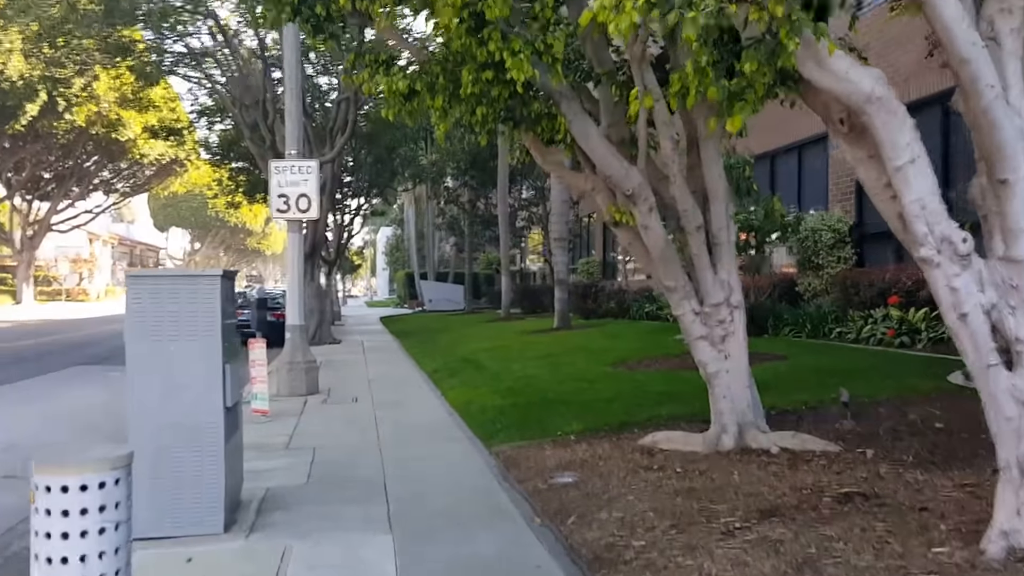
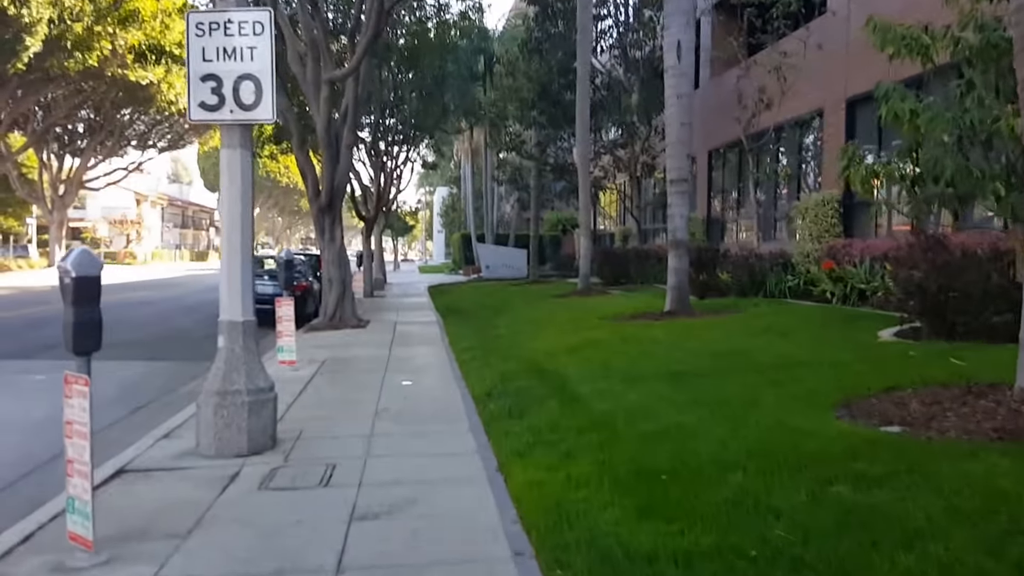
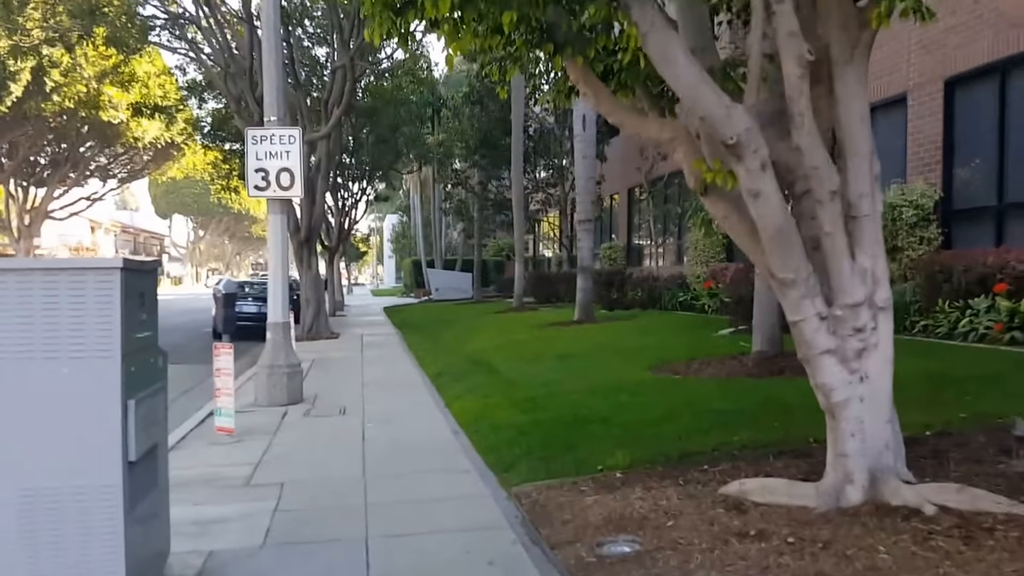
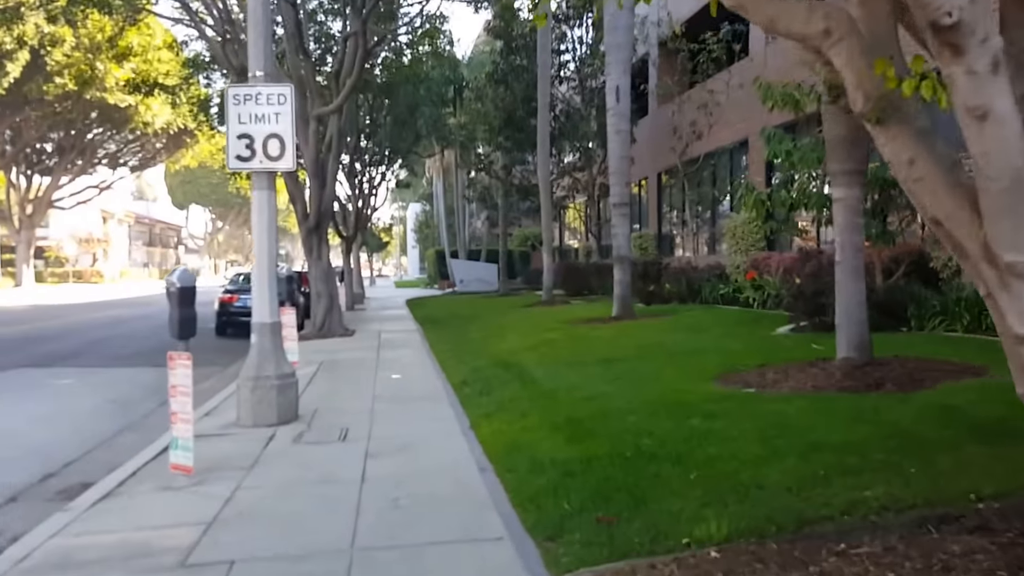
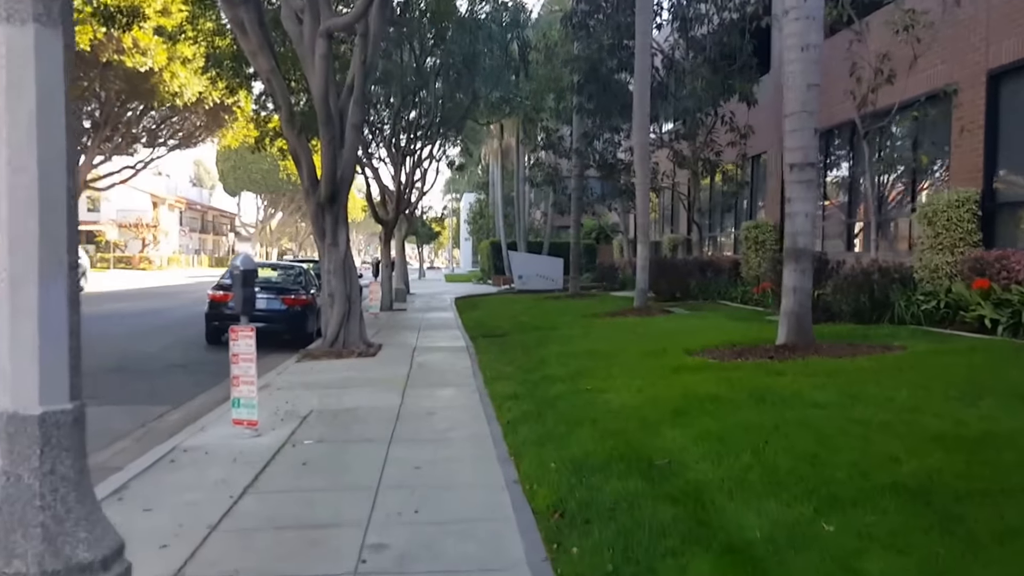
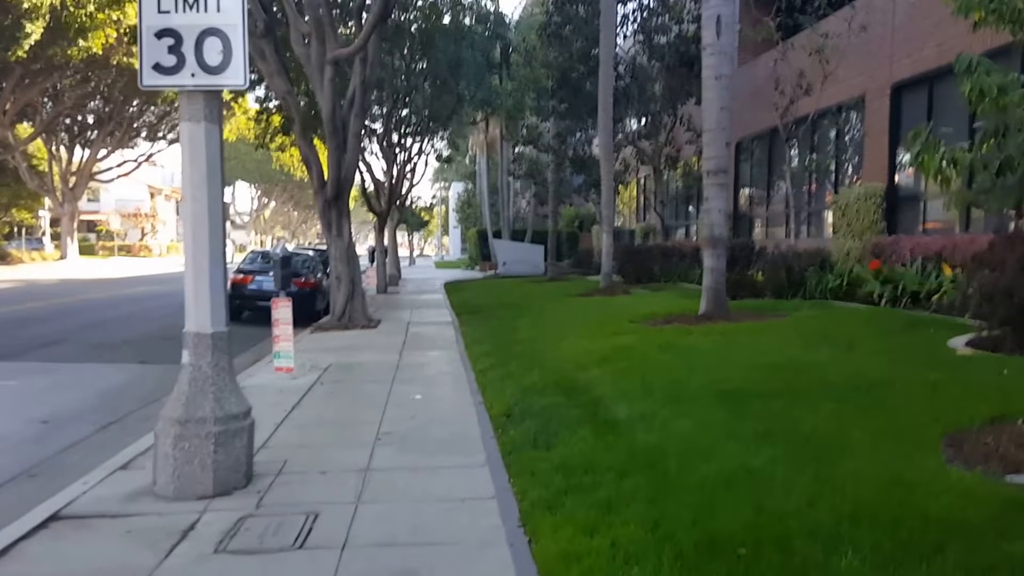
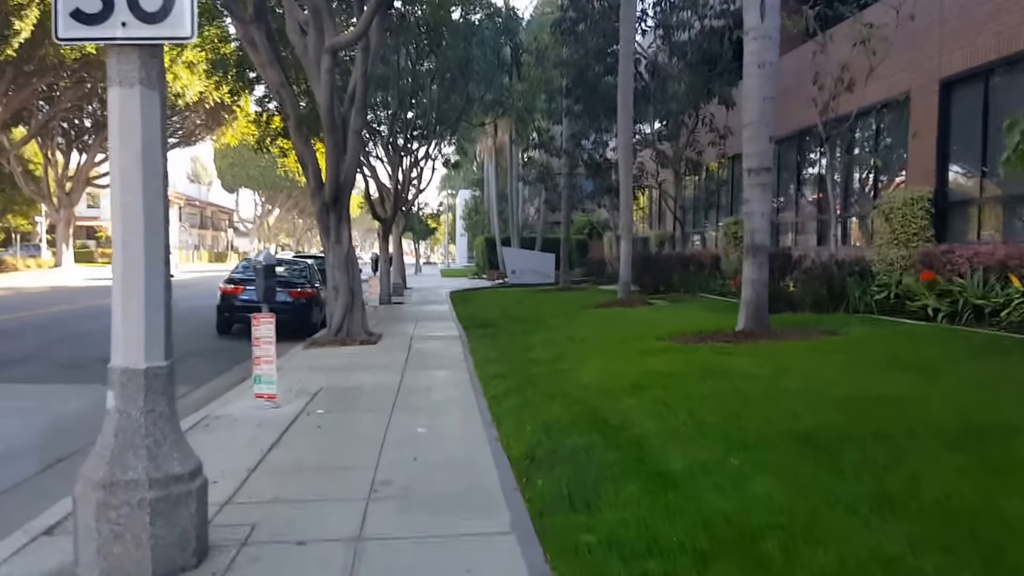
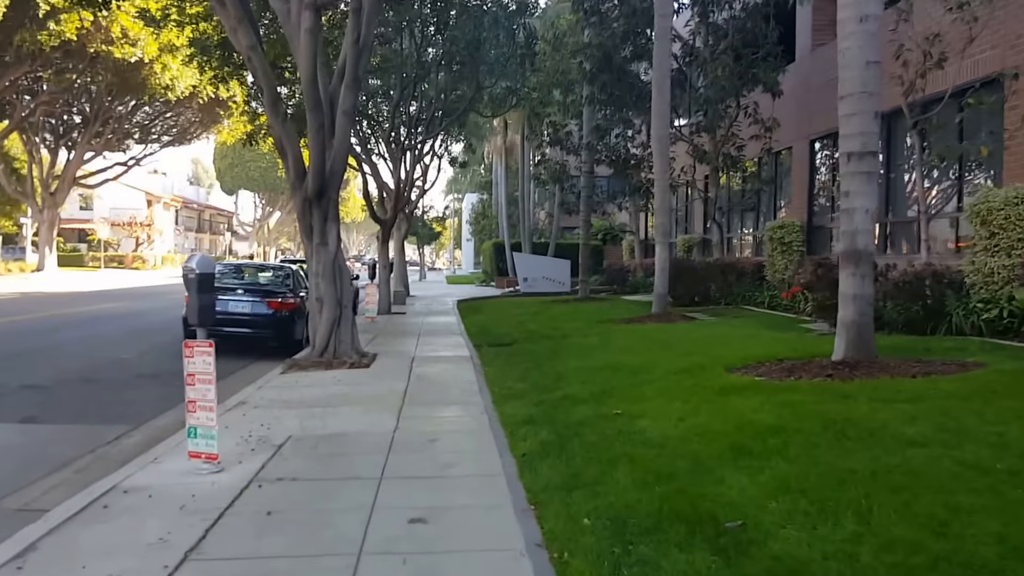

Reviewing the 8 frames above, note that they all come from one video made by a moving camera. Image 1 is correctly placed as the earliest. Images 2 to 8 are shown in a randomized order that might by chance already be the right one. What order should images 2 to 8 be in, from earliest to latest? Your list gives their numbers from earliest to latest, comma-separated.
3, 4, 2, 6, 7, 5, 8
